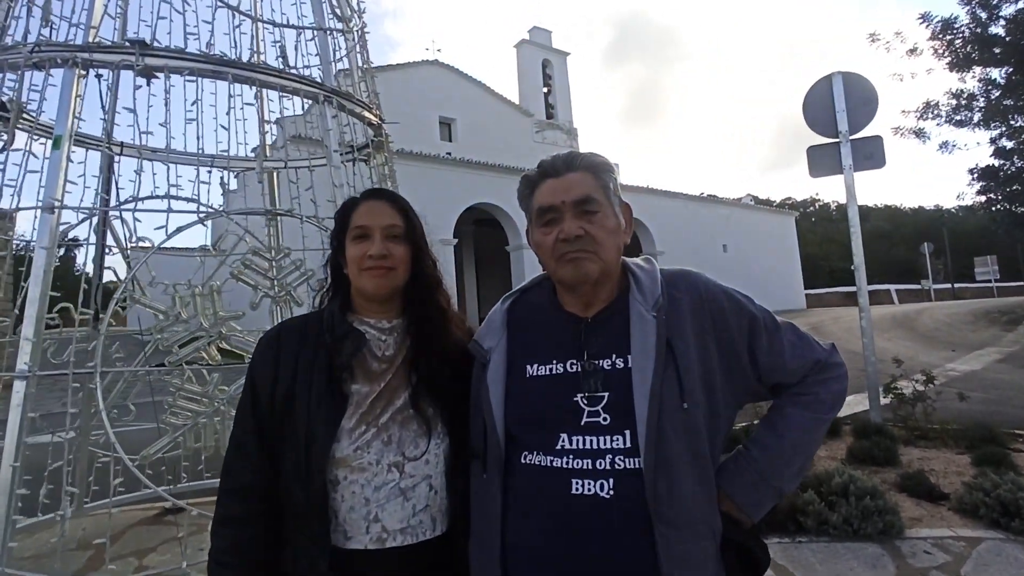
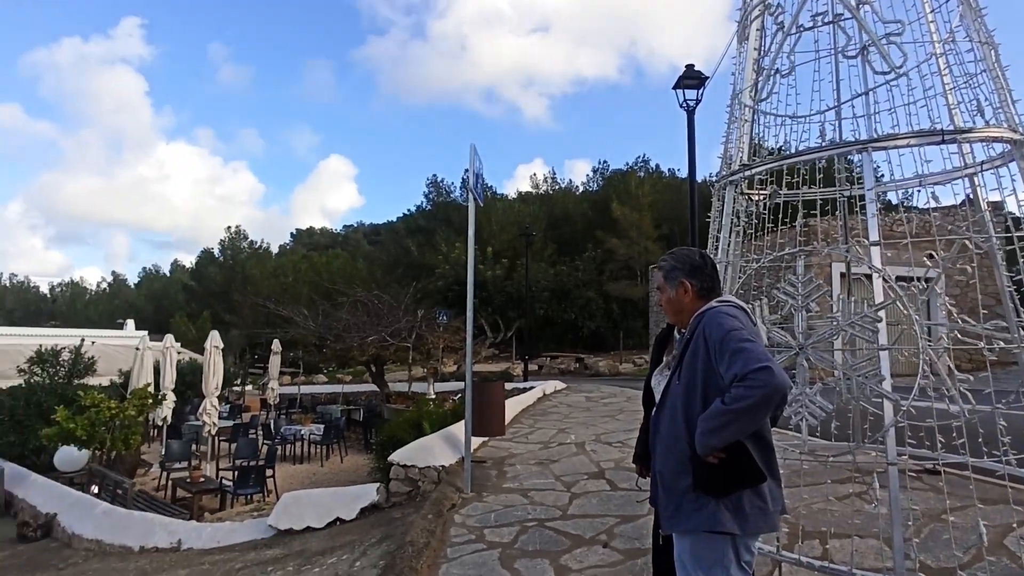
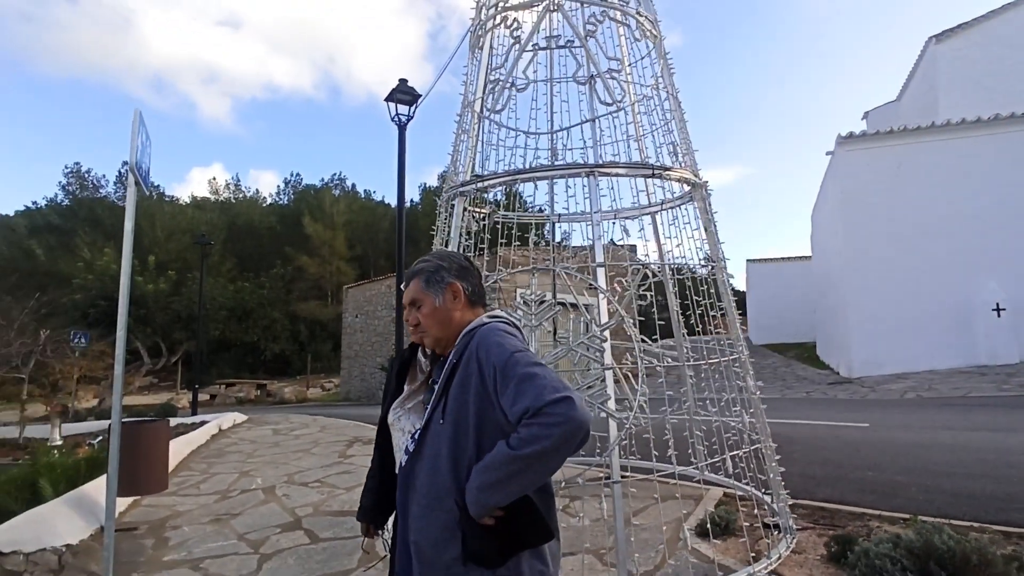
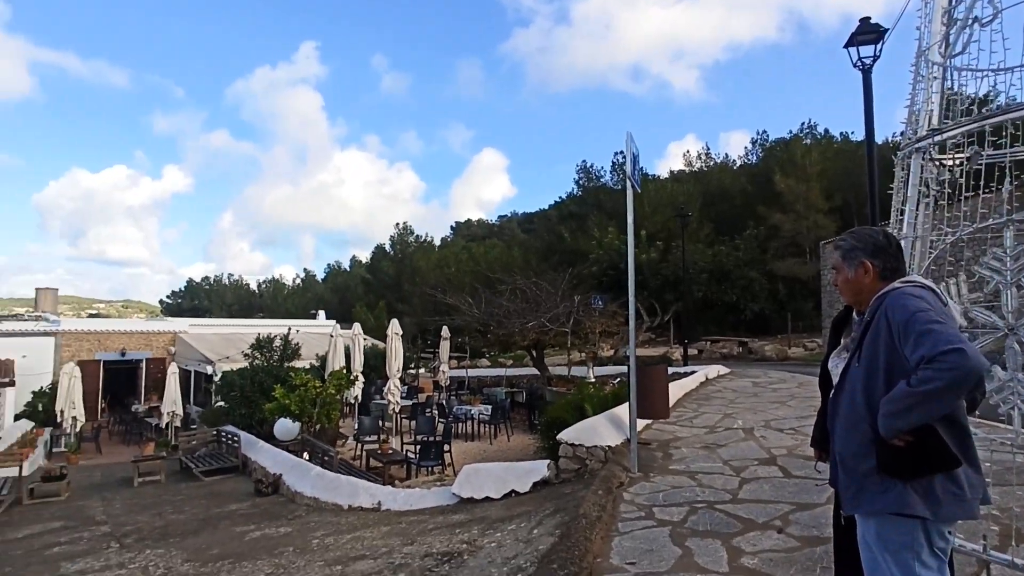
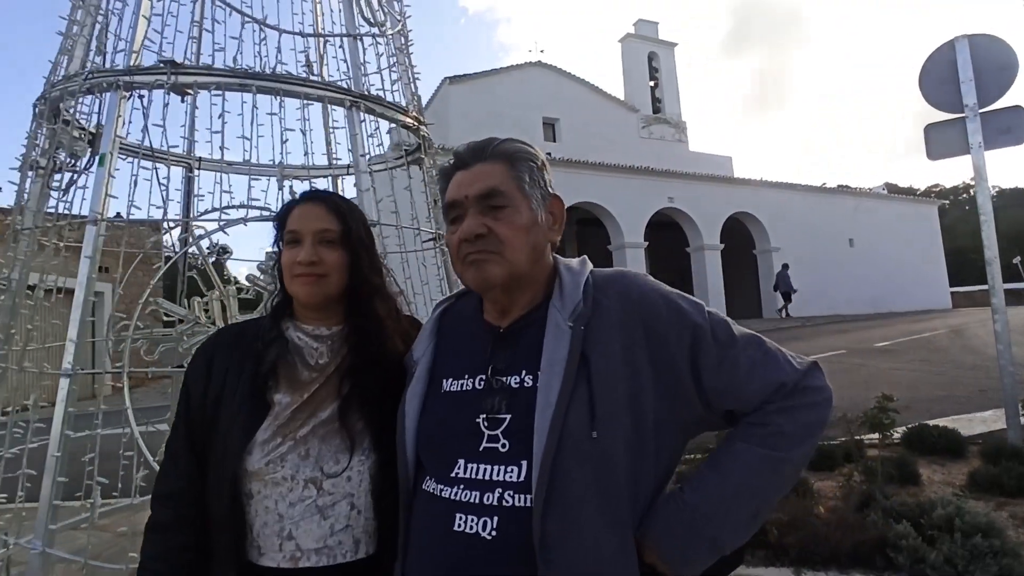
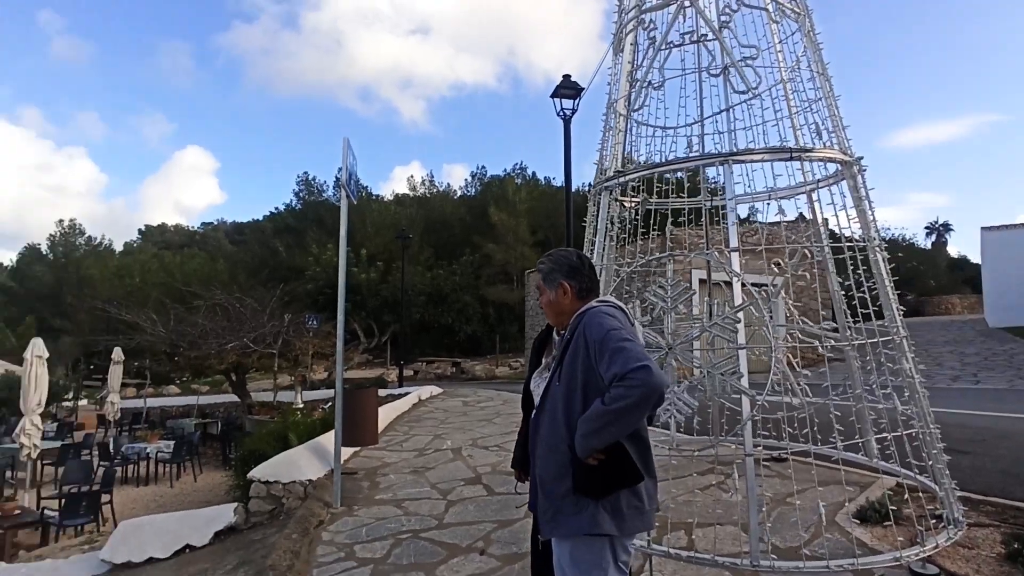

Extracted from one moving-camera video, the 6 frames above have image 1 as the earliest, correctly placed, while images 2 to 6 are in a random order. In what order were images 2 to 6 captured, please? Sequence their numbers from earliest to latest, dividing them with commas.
5, 3, 6, 2, 4
